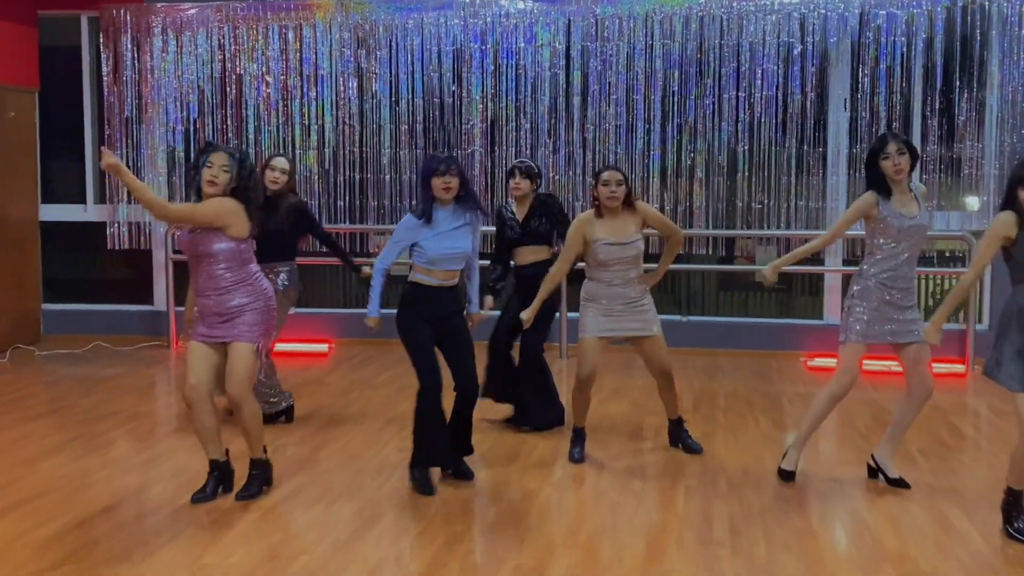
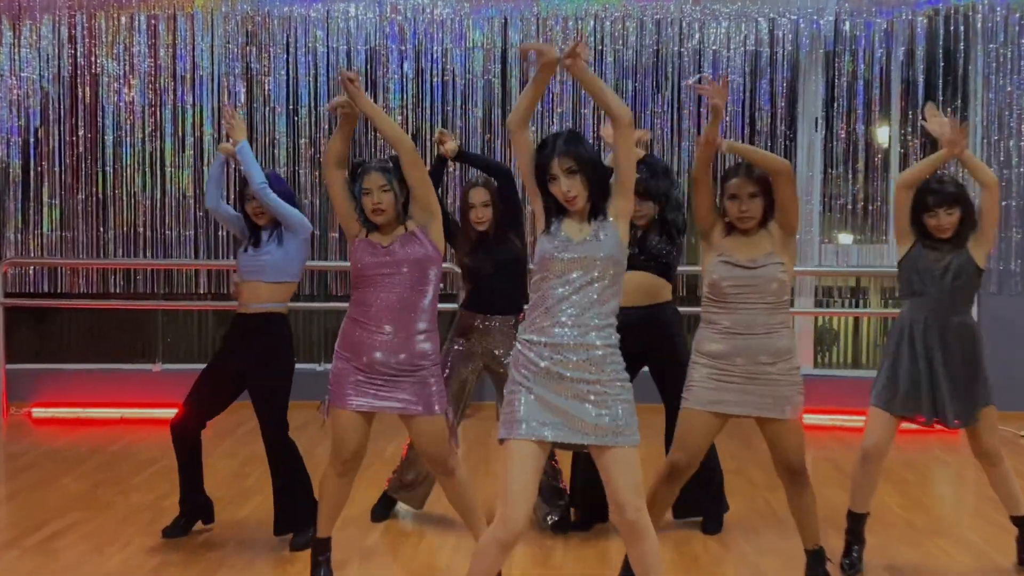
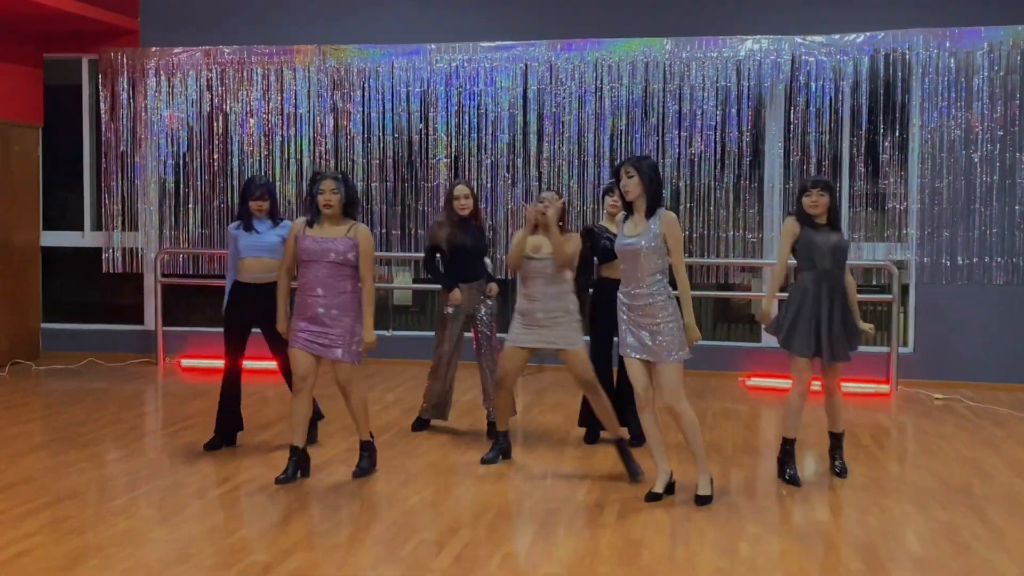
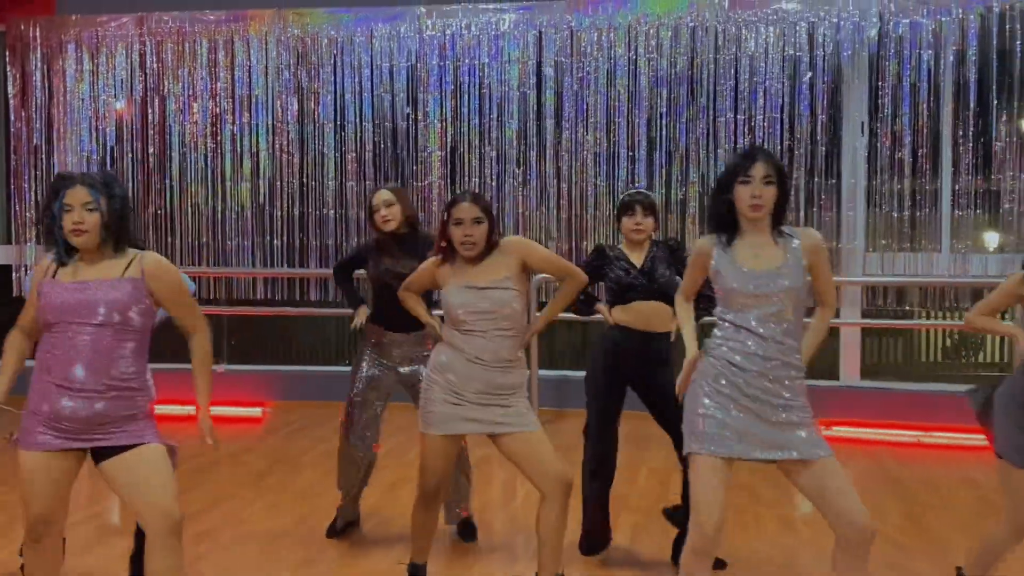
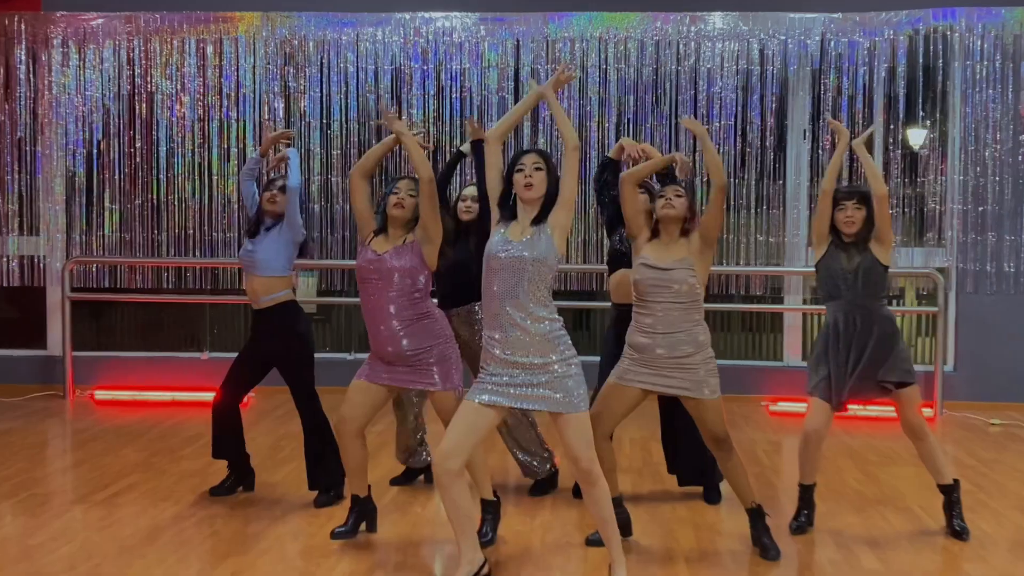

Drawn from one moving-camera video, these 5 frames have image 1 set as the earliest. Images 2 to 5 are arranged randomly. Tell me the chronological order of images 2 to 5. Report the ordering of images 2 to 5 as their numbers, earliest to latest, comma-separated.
4, 3, 5, 2
